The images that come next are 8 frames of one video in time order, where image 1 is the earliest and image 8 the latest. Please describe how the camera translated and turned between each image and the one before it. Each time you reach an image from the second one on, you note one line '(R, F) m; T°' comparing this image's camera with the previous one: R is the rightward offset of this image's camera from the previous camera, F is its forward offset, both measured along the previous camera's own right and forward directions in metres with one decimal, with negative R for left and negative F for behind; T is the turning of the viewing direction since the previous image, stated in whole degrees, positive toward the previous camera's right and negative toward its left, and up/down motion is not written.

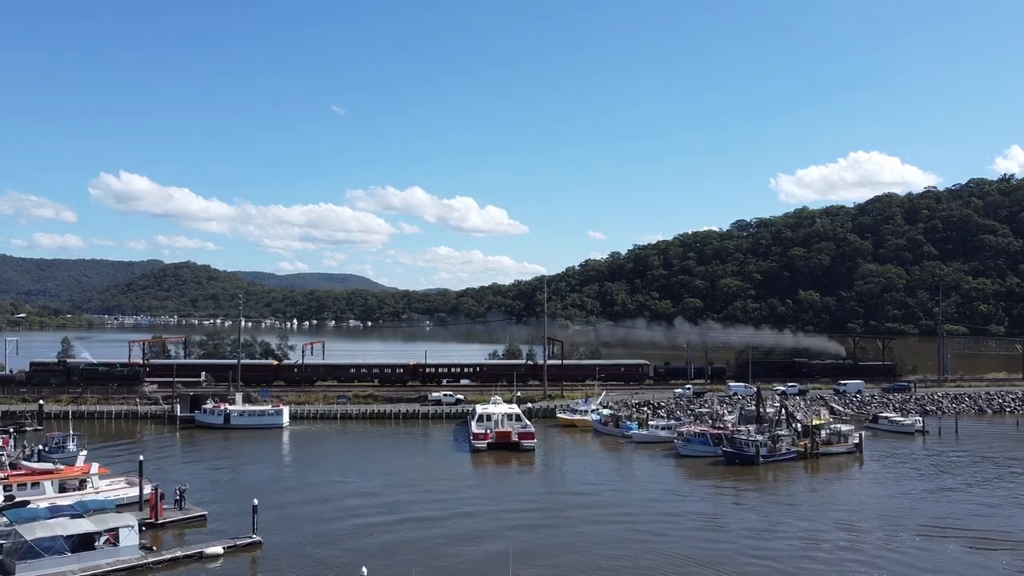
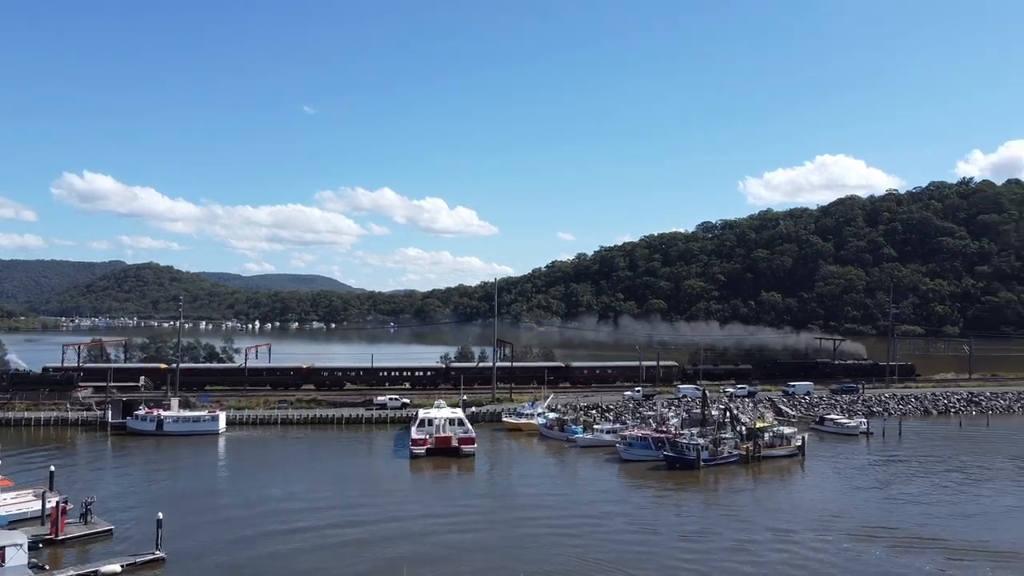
(+1.0, +0.6) m; +2°
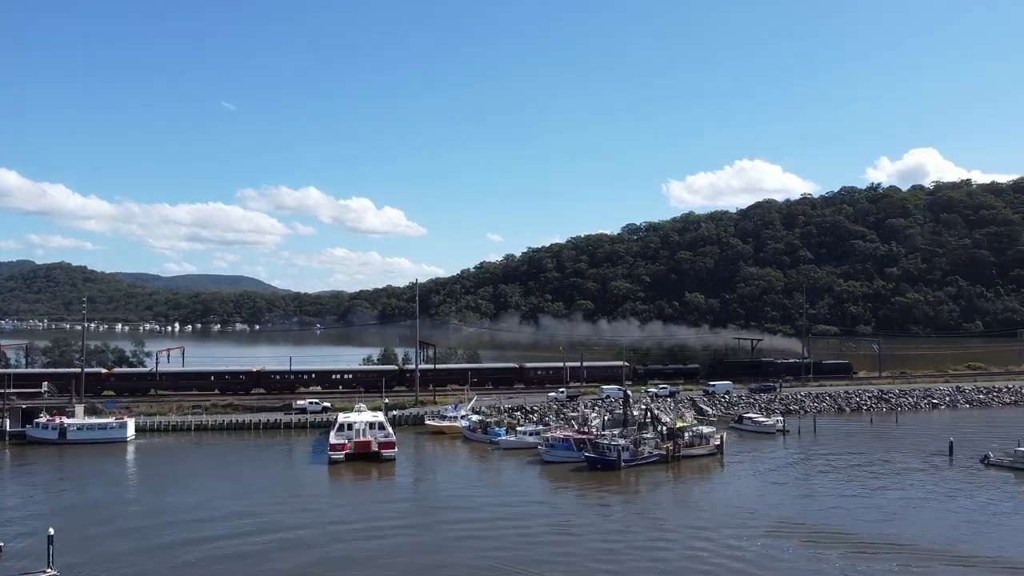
(+0.2, +0.3) m; +5°
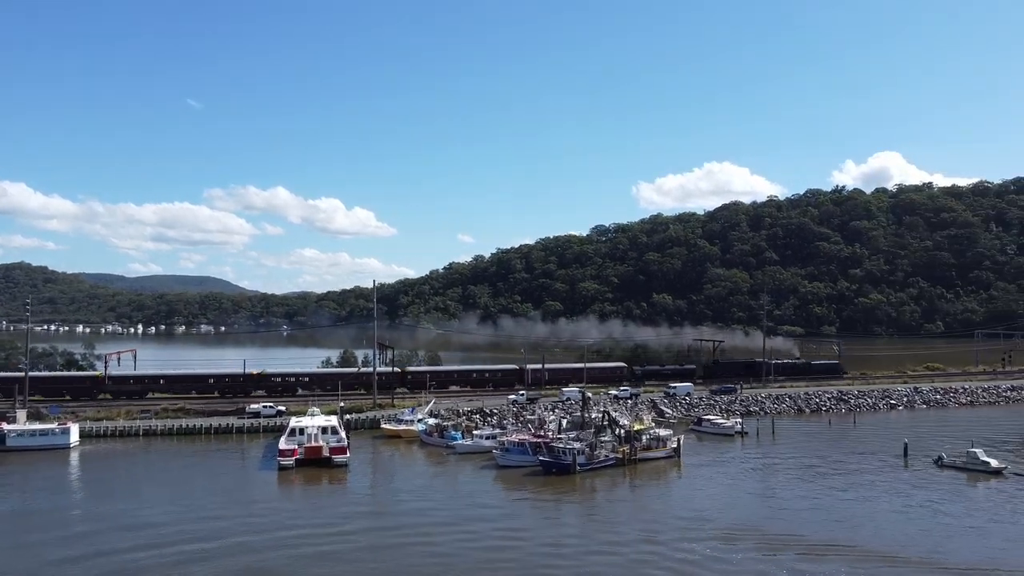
(+0.5, +0.4) m; +2°
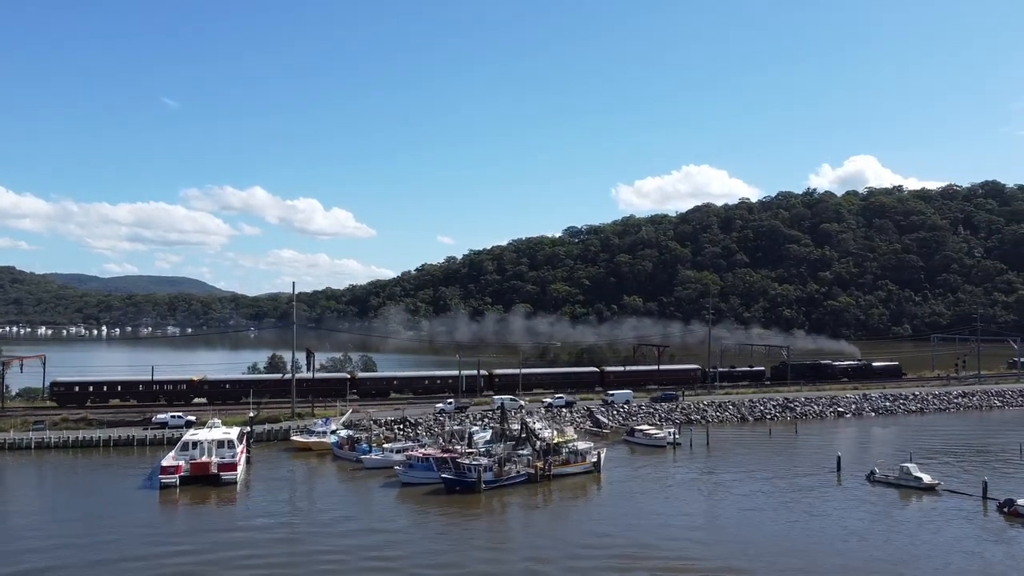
(+2.2, +1.8) m; +1°
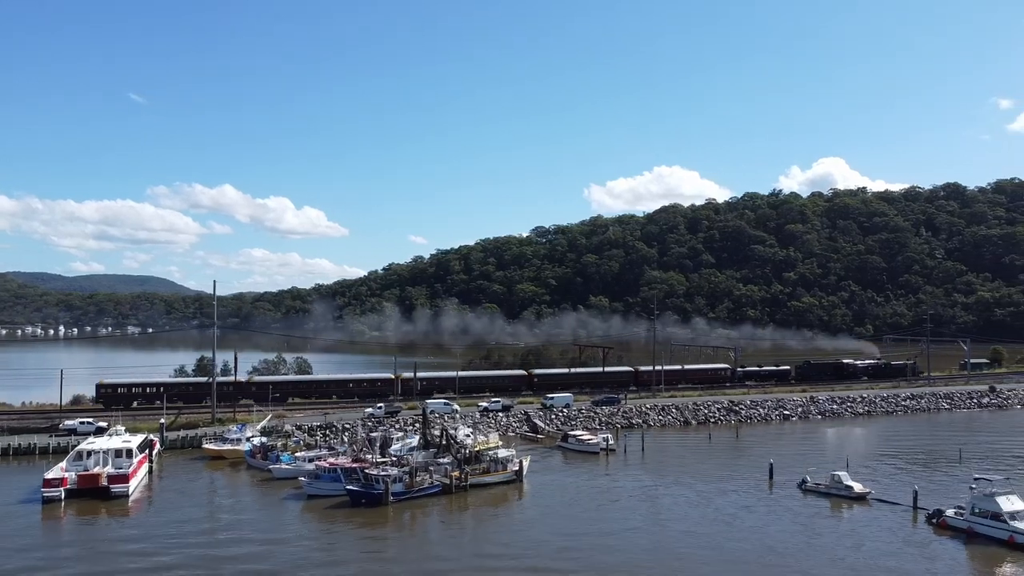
(+1.7, +1.3) m; +2°
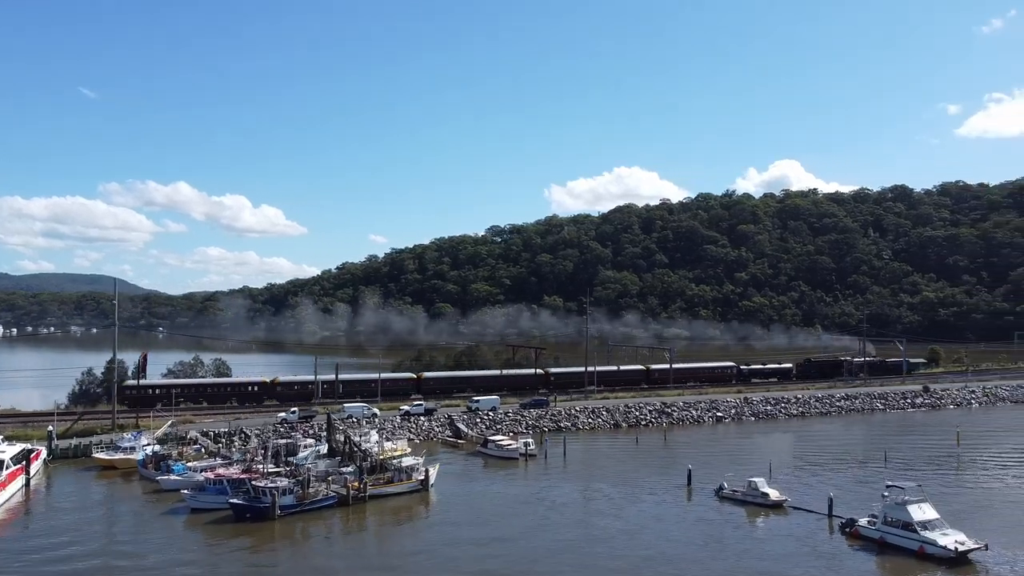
(+1.6, +1.2) m; +3°
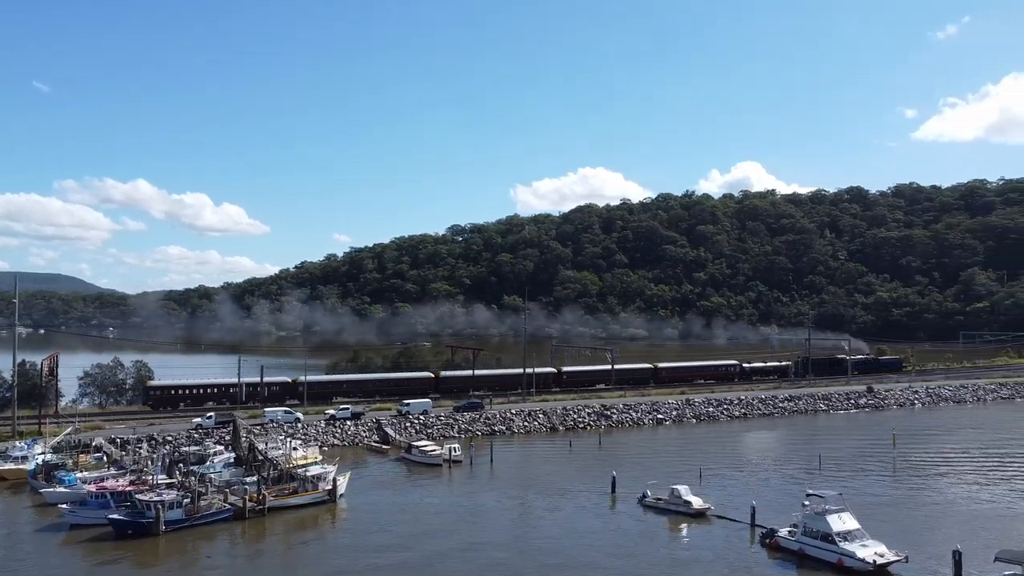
(+1.4, +1.2) m; +2°
